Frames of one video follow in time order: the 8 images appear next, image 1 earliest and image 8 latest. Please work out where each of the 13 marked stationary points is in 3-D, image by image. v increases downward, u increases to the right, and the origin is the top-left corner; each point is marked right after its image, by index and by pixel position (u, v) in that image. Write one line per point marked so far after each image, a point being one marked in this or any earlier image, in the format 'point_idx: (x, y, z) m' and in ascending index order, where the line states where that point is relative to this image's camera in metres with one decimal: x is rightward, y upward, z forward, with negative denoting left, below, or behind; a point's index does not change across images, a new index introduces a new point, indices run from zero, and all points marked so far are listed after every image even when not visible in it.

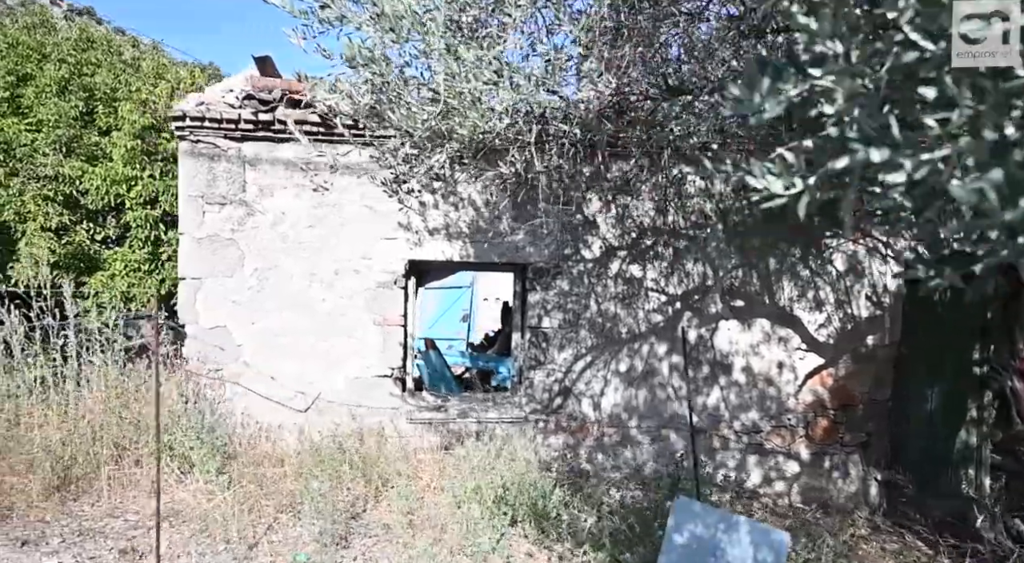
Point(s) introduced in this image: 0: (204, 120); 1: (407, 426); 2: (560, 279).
0: (-2.0, +1.0, +4.4) m
1: (-0.7, -1.0, +4.7) m
2: (+0.4, 0.0, +4.8) m
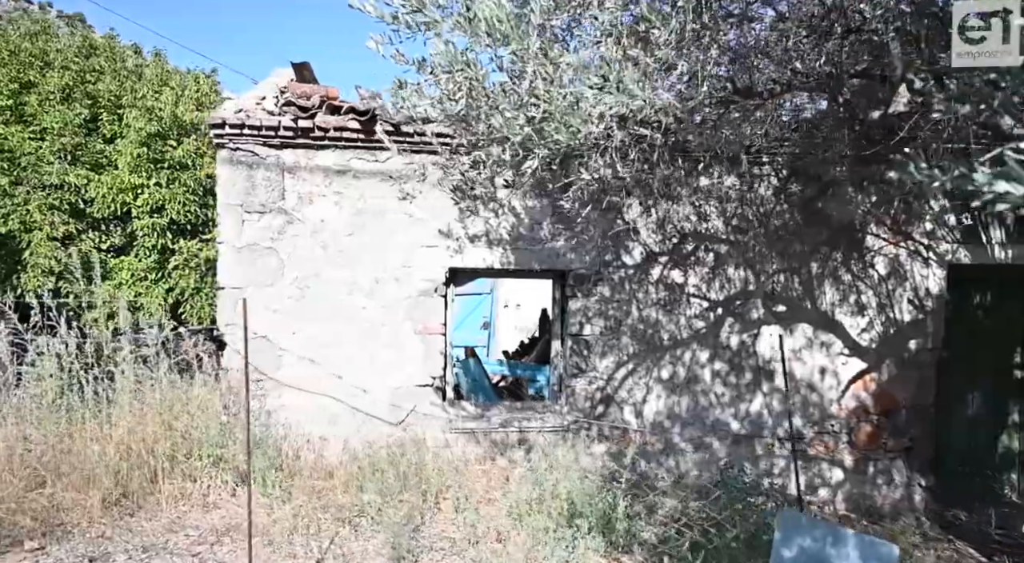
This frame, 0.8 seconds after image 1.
0: (-1.7, +1.0, +4.3) m
1: (-0.4, -1.1, +4.6) m
2: (+0.6, 0.0, +4.8) m
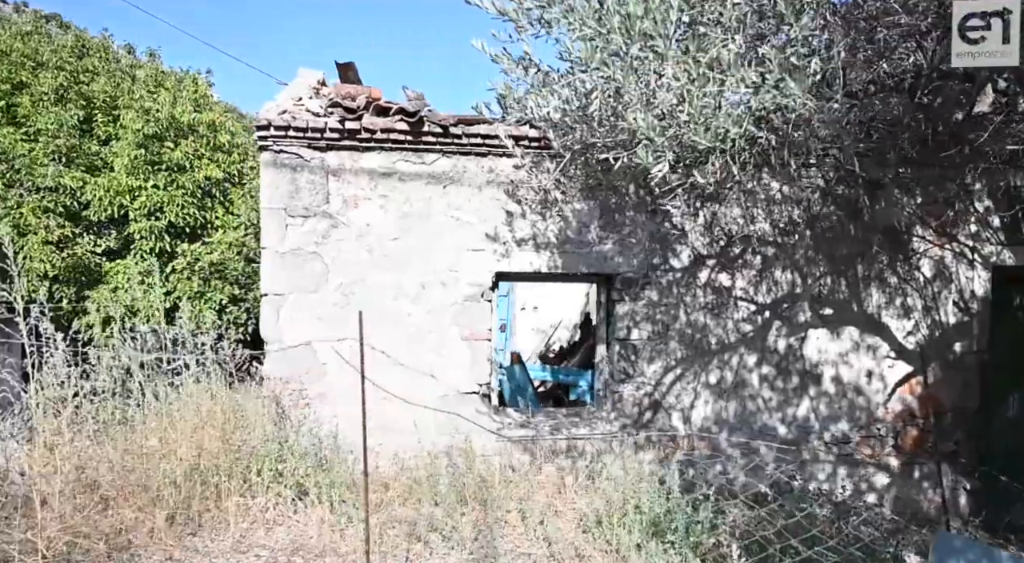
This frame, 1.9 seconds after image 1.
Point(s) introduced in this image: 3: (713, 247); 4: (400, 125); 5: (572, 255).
0: (-1.4, +0.9, +4.2) m
1: (-0.1, -1.1, +4.5) m
2: (+1.0, -0.1, +4.7) m
3: (+1.4, +0.2, +4.7) m
4: (-0.7, +1.0, +4.3) m
5: (+0.4, +0.2, +4.6) m
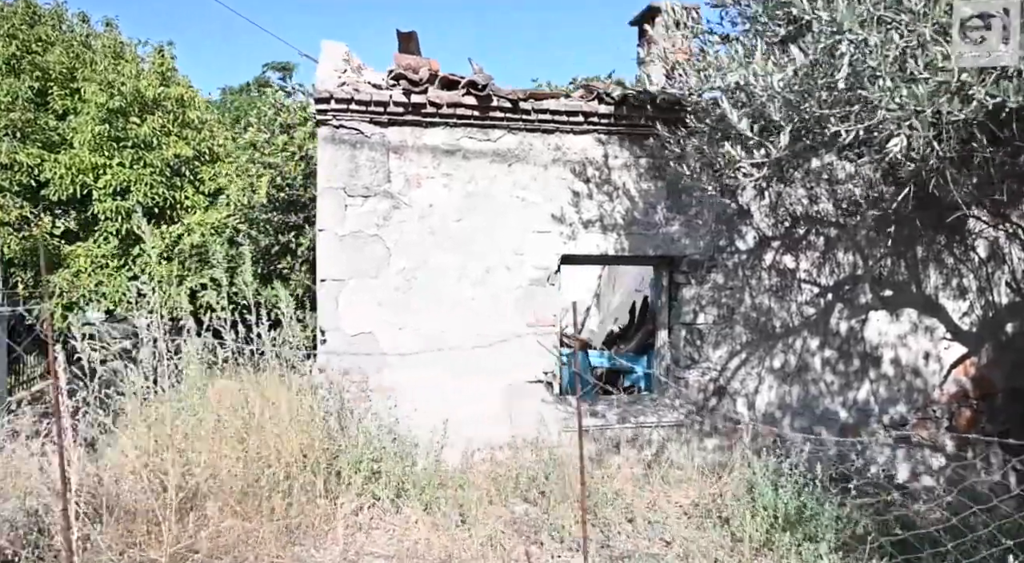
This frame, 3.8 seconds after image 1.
0: (-0.9, +1.0, +3.9) m
1: (+0.3, -1.0, +4.3) m
2: (+1.4, +0.1, +4.5) m
3: (+1.8, +0.4, +4.6) m
4: (-0.3, +1.1, +4.0) m
5: (+0.8, +0.3, +4.4) m
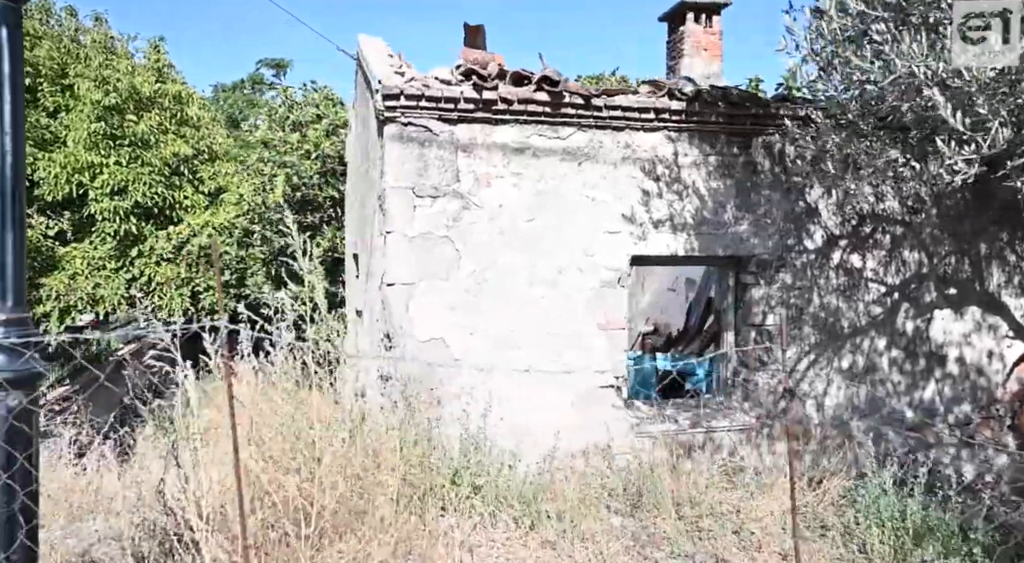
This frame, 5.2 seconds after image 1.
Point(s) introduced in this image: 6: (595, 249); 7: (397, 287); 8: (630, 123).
0: (-0.5, +1.0, +3.7) m
1: (+0.8, -1.0, +4.2) m
2: (+1.8, +0.1, +4.4) m
3: (+2.2, +0.4, +4.5) m
4: (+0.2, +1.1, +3.9) m
5: (+1.2, +0.3, +4.3) m
6: (+0.5, +0.2, +4.1) m
7: (-0.6, 0.0, +3.8) m
8: (+0.7, +1.0, +4.1) m
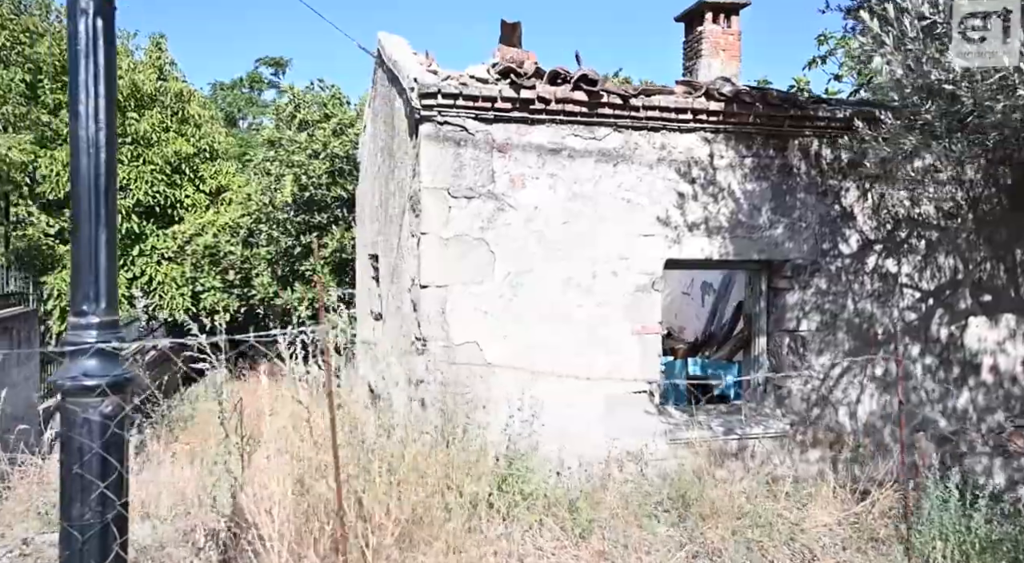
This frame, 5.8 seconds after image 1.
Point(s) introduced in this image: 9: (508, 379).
0: (-0.3, +1.0, +3.6) m
1: (+0.9, -1.0, +4.1) m
2: (+2.0, 0.0, +4.4) m
3: (+2.4, +0.3, +4.4) m
4: (+0.4, +1.0, +3.8) m
5: (+1.4, +0.3, +4.2) m
6: (+0.7, +0.2, +4.0) m
7: (-0.4, -0.1, +3.7) m
8: (+0.9, +0.9, +4.0) m
9: (0.0, -0.6, +3.8) m
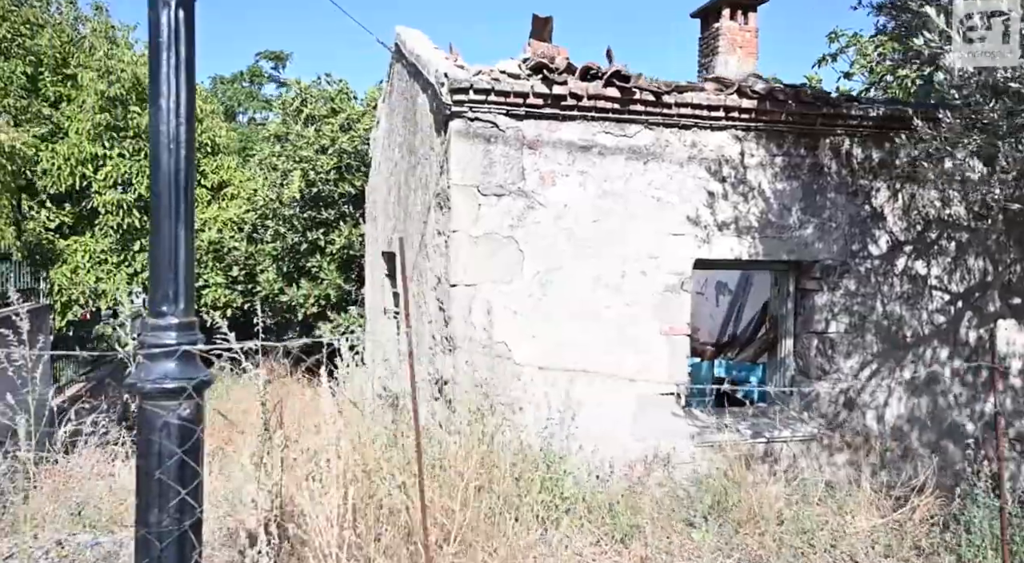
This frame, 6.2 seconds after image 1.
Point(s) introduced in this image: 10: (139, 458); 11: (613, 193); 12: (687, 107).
0: (-0.1, +1.0, +3.5) m
1: (+1.1, -1.0, +4.0) m
2: (+2.1, 0.0, +4.3) m
3: (+2.6, +0.3, +4.4) m
4: (+0.5, +1.0, +3.7) m
5: (+1.6, +0.3, +4.1) m
6: (+0.9, +0.2, +3.9) m
7: (-0.3, 0.0, +3.6) m
8: (+1.1, +0.9, +3.9) m
9: (+0.1, -0.6, +3.8) m
10: (-0.8, -0.4, +1.4) m
11: (+0.6, +0.5, +3.8) m
12: (+1.0, +1.0, +3.9) m
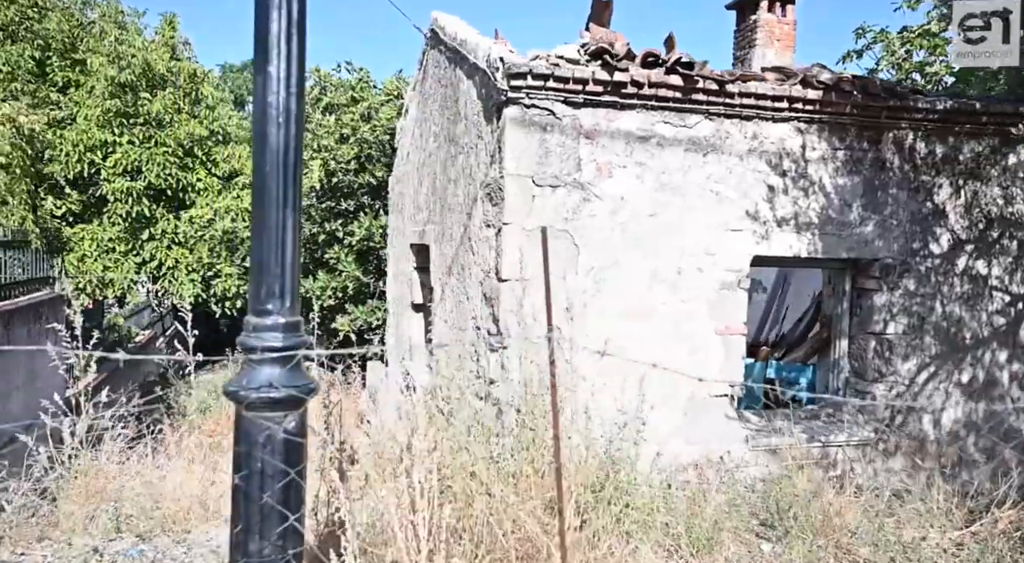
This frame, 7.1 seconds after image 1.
0: (+0.2, +1.0, +3.4) m
1: (+1.4, -1.0, +3.9) m
2: (+2.4, 0.0, +4.1) m
3: (+2.9, +0.3, +4.2) m
4: (+0.8, +1.1, +3.5) m
5: (+1.9, +0.3, +4.0) m
6: (+1.2, +0.2, +3.8) m
7: (0.0, 0.0, +3.5) m
8: (+1.4, +0.9, +3.8) m
9: (+0.4, -0.5, +3.6) m
10: (-0.5, -0.4, +1.3) m
11: (+0.9, +0.5, +3.7) m
12: (+1.3, +1.0, +3.7) m
